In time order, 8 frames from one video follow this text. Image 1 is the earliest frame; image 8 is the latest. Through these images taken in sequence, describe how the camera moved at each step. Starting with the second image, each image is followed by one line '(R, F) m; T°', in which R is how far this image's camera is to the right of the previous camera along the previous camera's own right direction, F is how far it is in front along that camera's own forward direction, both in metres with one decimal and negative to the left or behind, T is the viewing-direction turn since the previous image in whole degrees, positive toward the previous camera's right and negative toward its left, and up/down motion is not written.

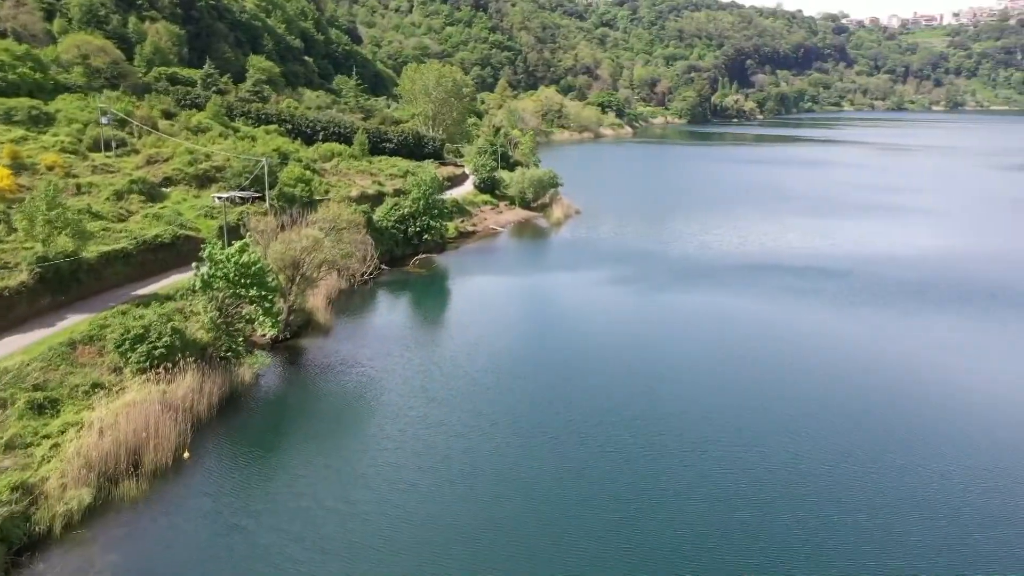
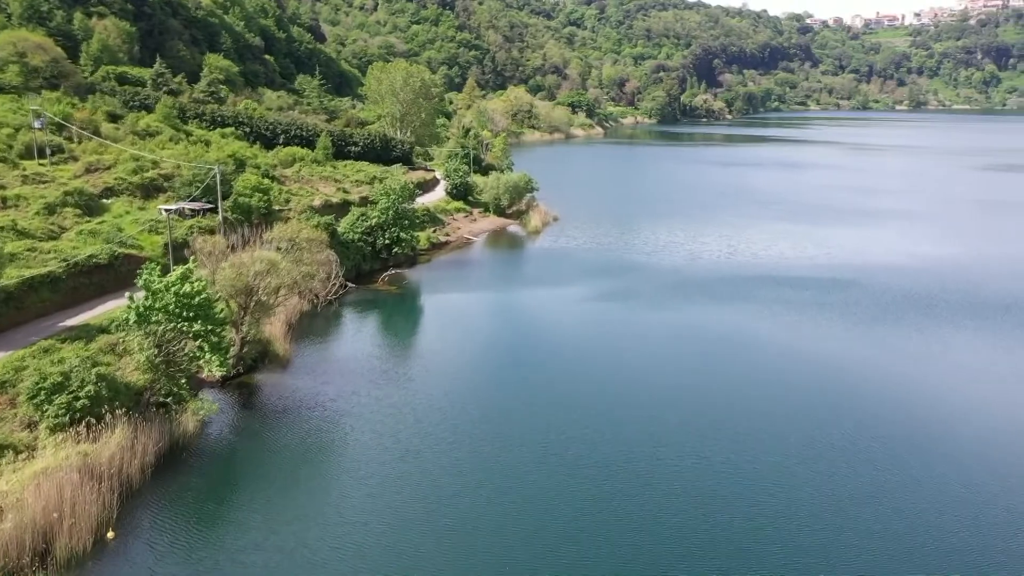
(-0.4, +2.7) m; +2°
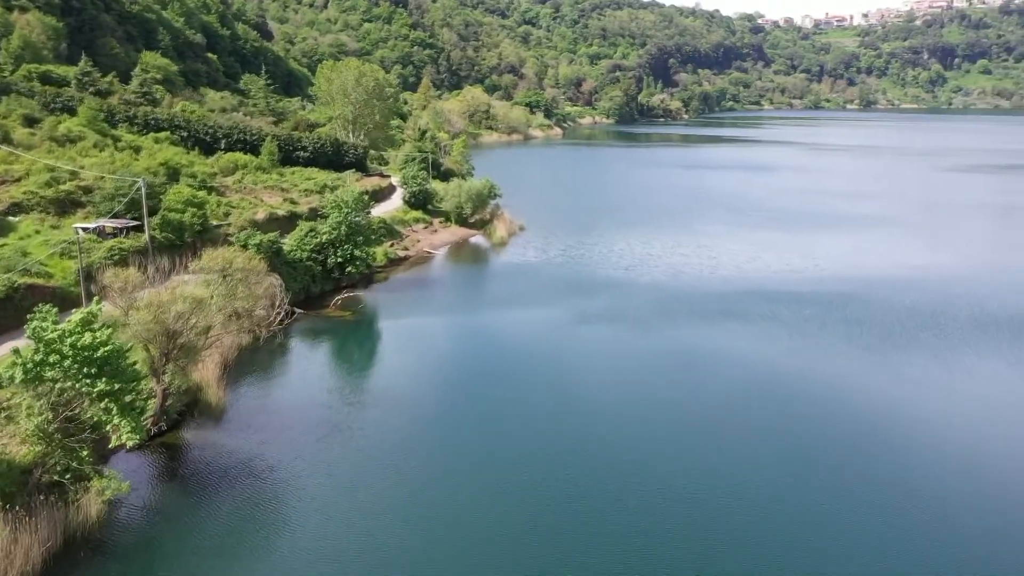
(-0.4, +3.2) m; +3°
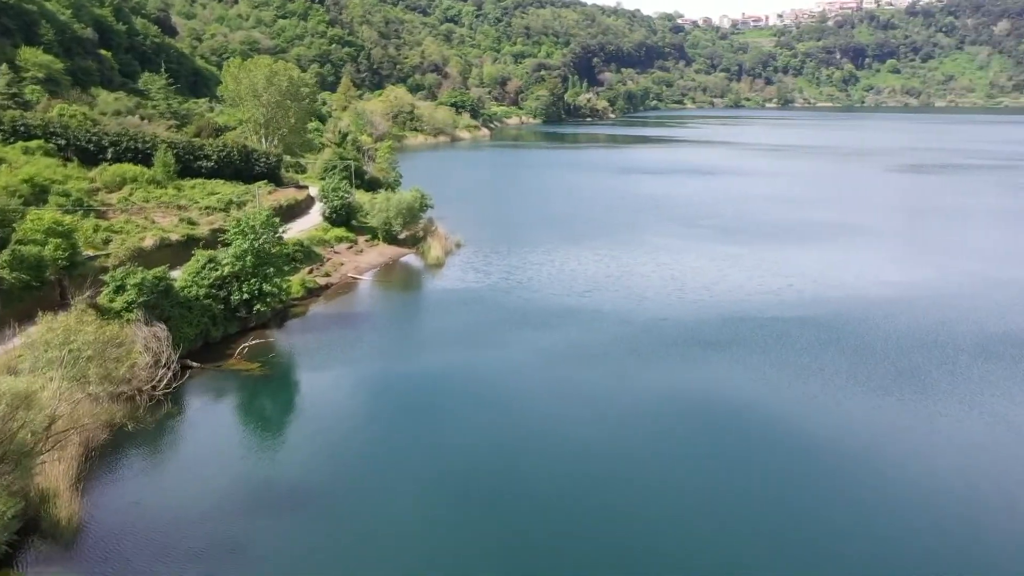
(-0.5, +4.6) m; +5°
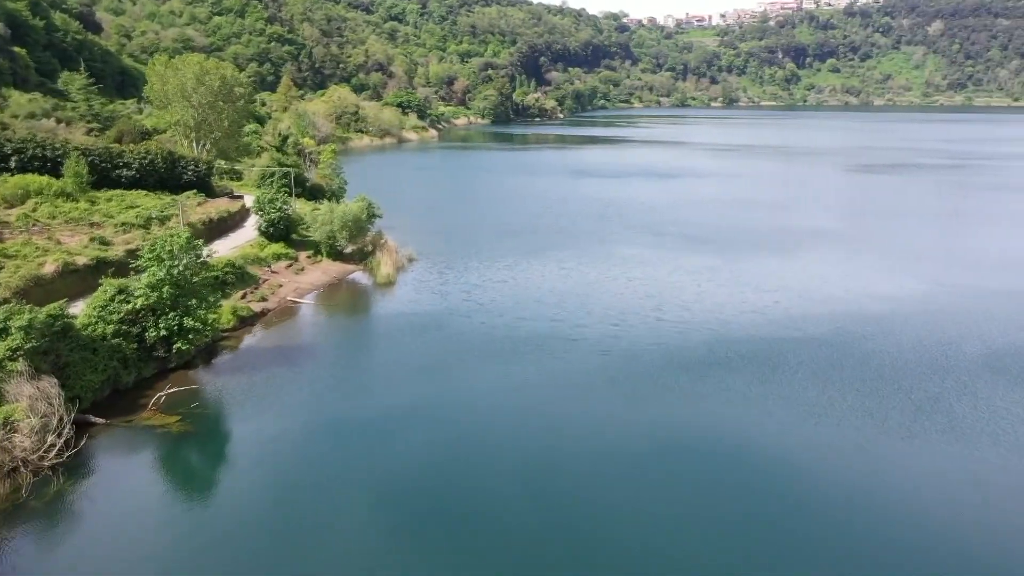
(-0.4, +3.2) m; +4°
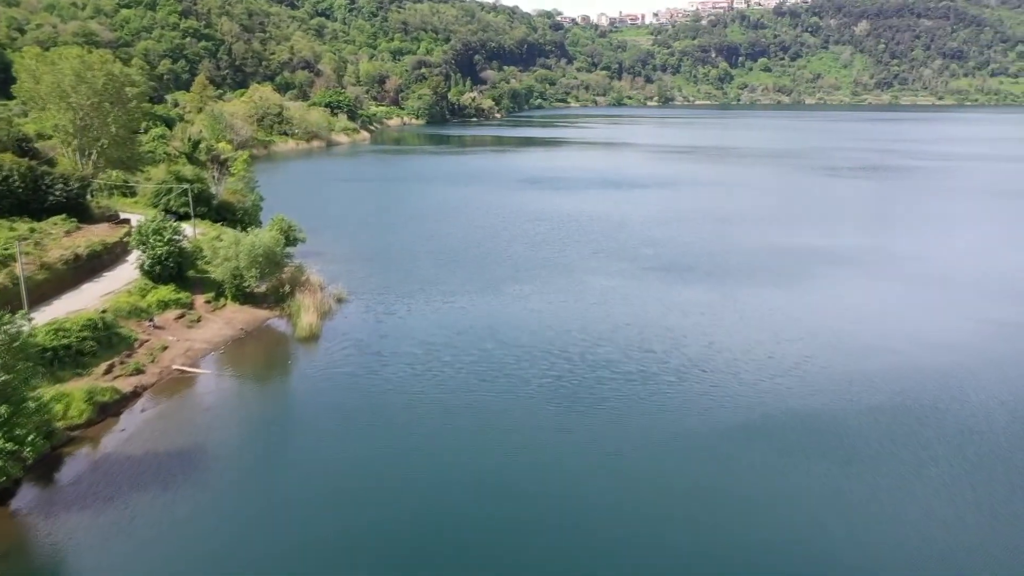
(-0.7, +6.7) m; +4°
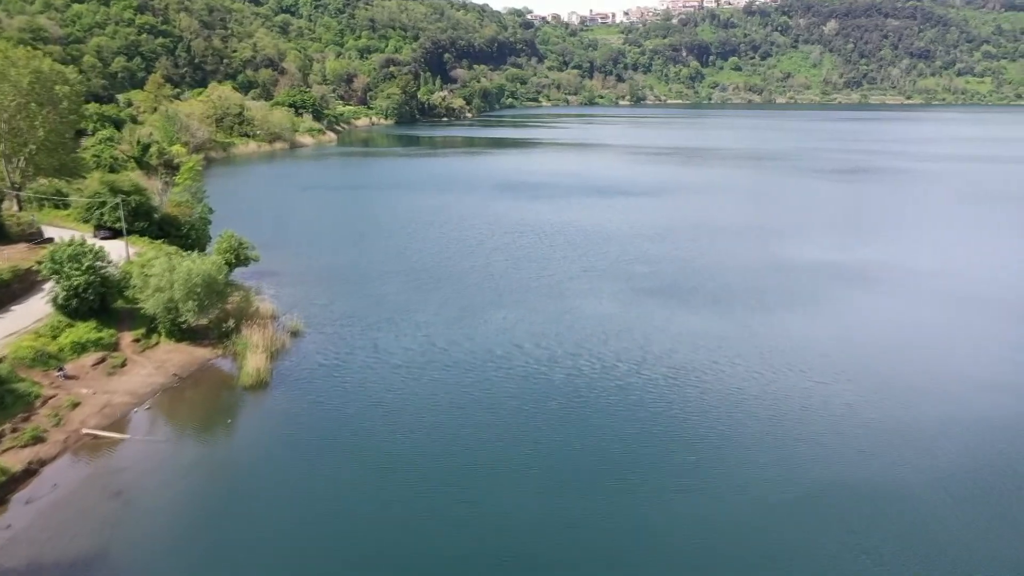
(-0.4, +3.8) m; +2°
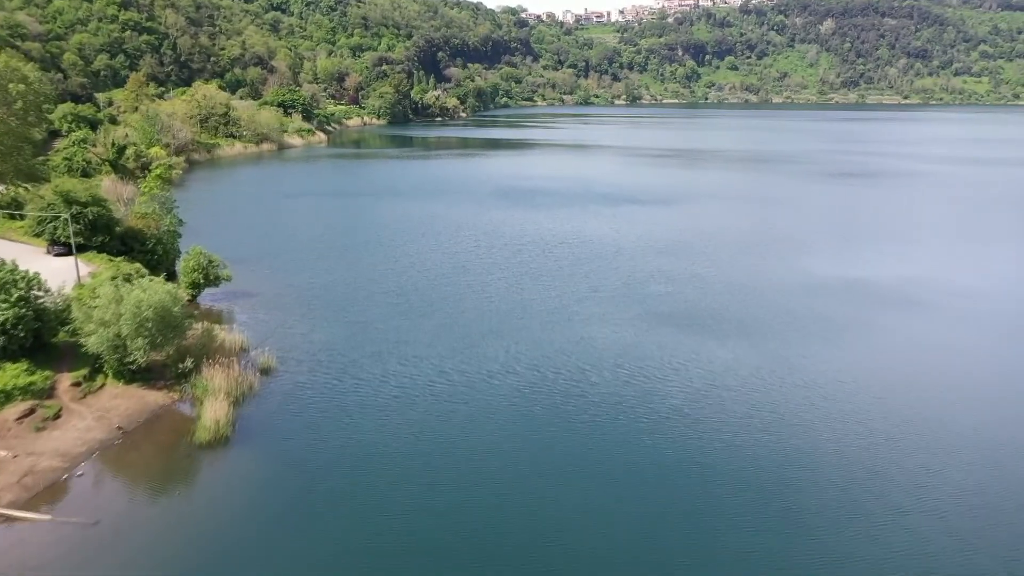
(-0.3, +3.3) m; 0°
